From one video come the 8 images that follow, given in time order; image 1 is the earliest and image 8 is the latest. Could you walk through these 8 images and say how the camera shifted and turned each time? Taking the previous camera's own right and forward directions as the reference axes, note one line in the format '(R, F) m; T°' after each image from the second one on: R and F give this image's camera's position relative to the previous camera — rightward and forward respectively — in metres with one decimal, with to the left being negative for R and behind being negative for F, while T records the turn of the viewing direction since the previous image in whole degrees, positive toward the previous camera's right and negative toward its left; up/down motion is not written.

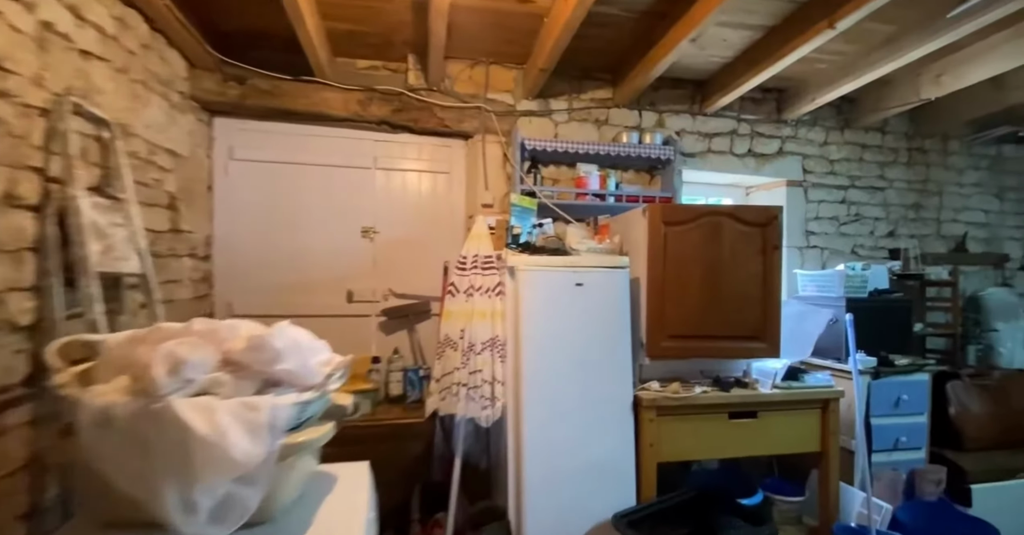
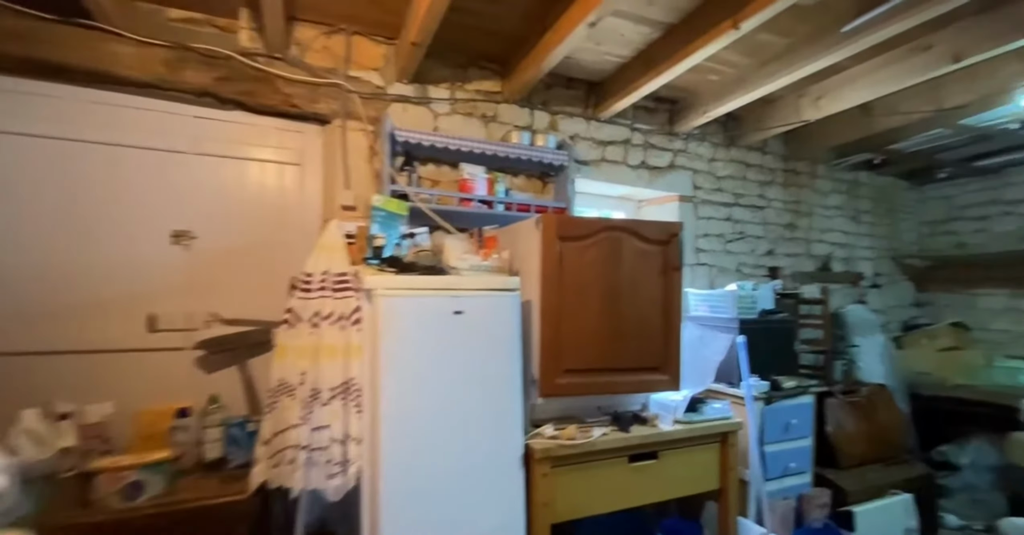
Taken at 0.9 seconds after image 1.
(+0.1, +0.5) m; +13°
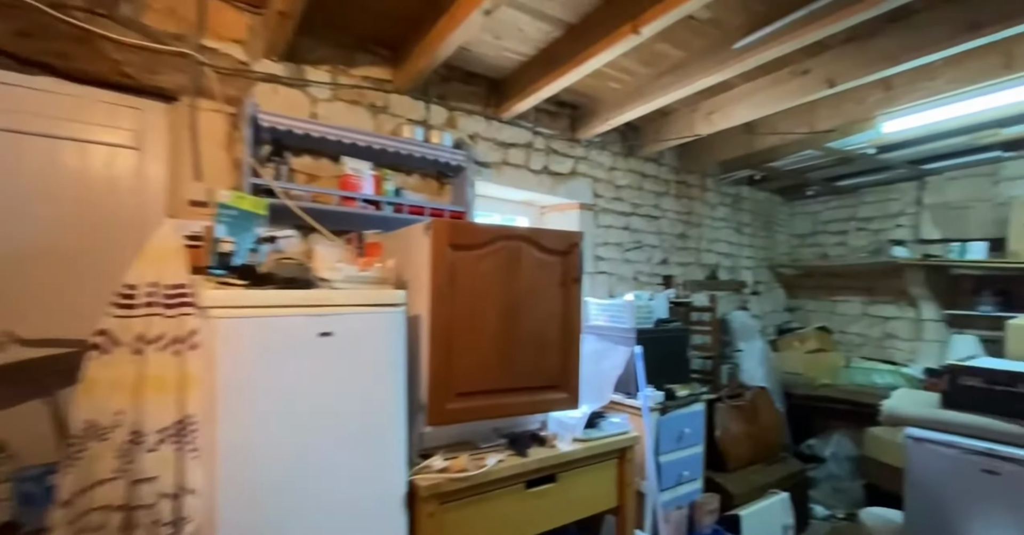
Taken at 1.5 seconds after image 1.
(+0.1, +0.2) m; +11°
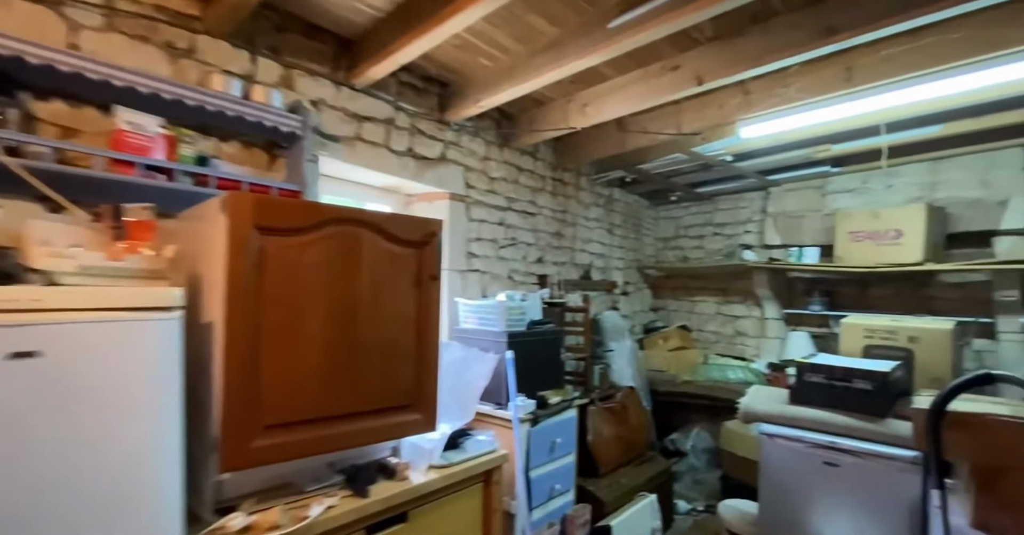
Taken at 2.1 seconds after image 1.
(+0.1, +0.3) m; +14°
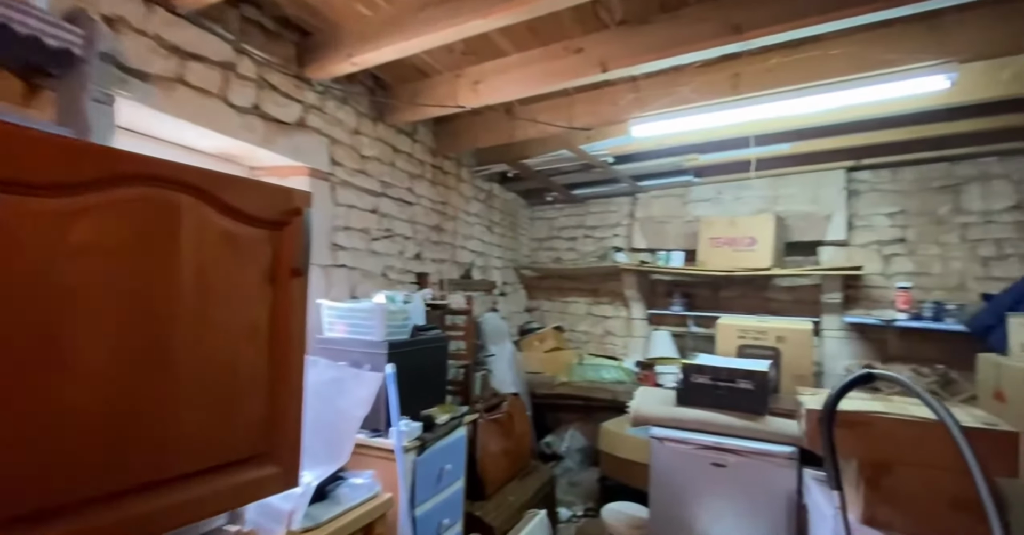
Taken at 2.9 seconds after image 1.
(-0.1, +0.4) m; +17°
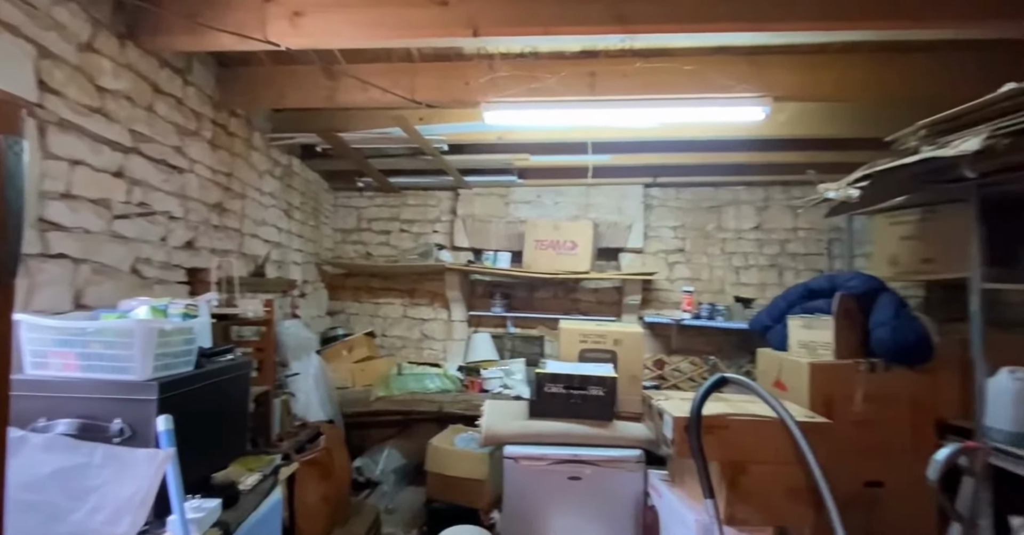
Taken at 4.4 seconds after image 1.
(-0.2, +0.5) m; +26°
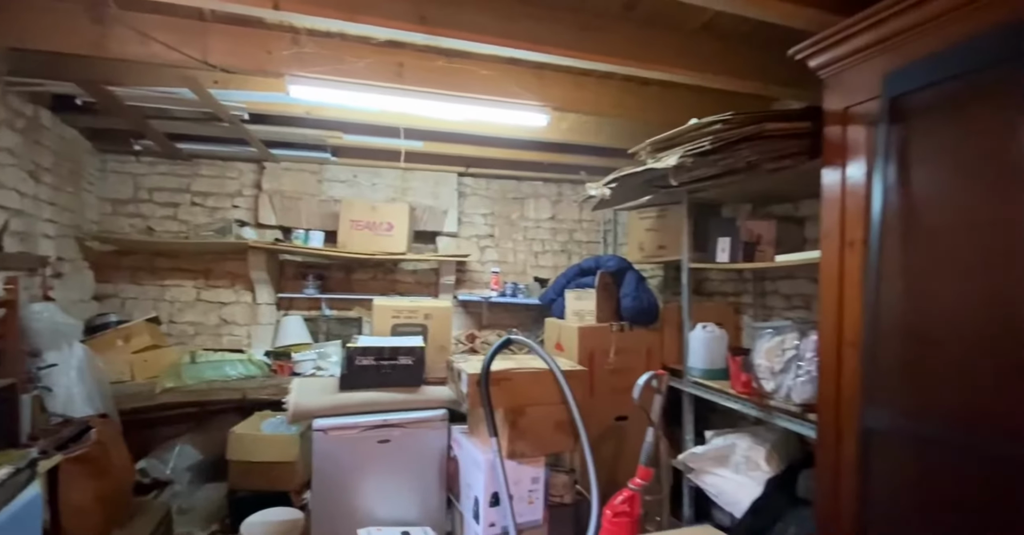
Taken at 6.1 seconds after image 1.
(0.0, -0.2) m; +21°
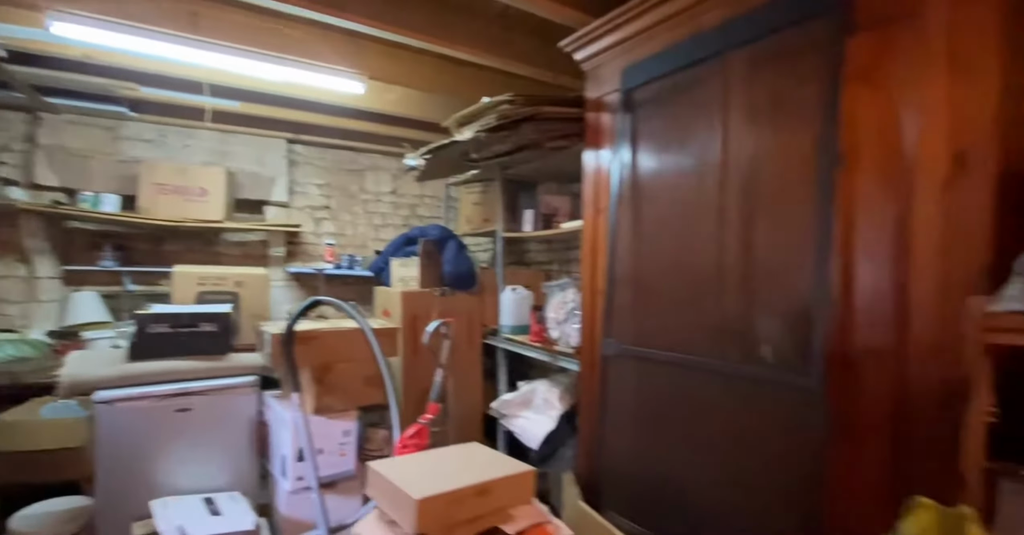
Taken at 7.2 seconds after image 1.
(+0.3, -0.2) m; +15°
